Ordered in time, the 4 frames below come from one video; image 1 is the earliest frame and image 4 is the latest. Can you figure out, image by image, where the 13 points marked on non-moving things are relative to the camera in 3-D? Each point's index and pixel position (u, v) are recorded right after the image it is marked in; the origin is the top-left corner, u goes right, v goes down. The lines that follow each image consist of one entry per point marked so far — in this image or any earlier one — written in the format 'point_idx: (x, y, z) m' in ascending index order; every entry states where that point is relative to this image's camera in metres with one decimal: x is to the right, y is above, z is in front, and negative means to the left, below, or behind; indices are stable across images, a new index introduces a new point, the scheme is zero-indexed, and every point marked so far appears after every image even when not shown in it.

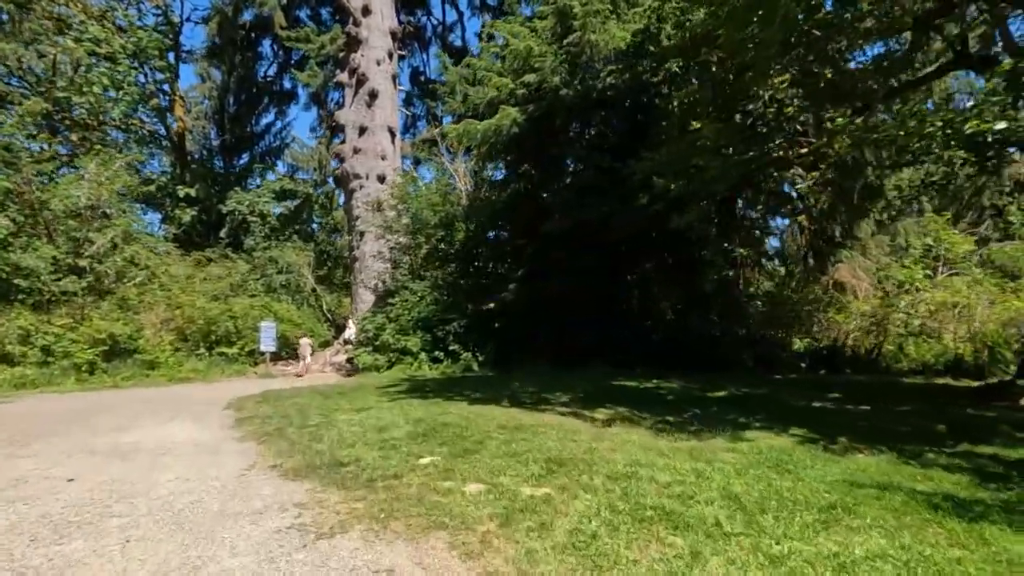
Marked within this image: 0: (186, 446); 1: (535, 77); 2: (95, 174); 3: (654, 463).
0: (-2.8, -1.4, +4.7) m
1: (+0.6, +4.9, +12.3) m
2: (-14.0, +3.8, +17.9) m
3: (+1.0, -1.3, +3.8) m
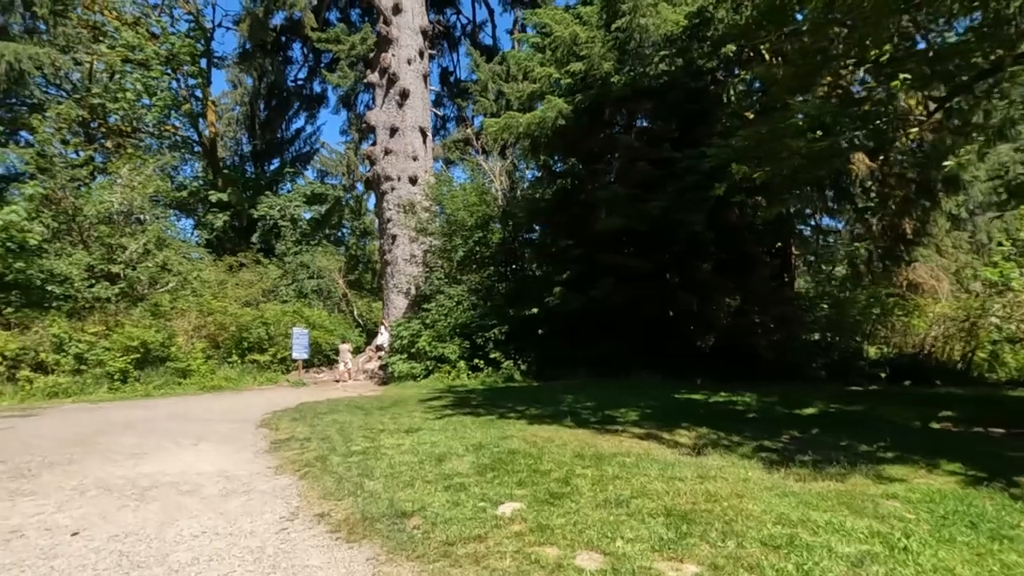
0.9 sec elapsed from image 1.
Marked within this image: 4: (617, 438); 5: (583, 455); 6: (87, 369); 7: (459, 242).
0: (-2.2, -1.4, +4.0) m
1: (+1.5, +4.8, +11.5) m
2: (-12.7, +3.6, +17.8) m
3: (+1.6, -1.3, +2.9) m
4: (+1.1, -1.5, +5.5) m
5: (+0.6, -1.4, +4.5) m
6: (-10.9, -2.1, +13.7) m
7: (-1.4, +1.3, +15.3) m
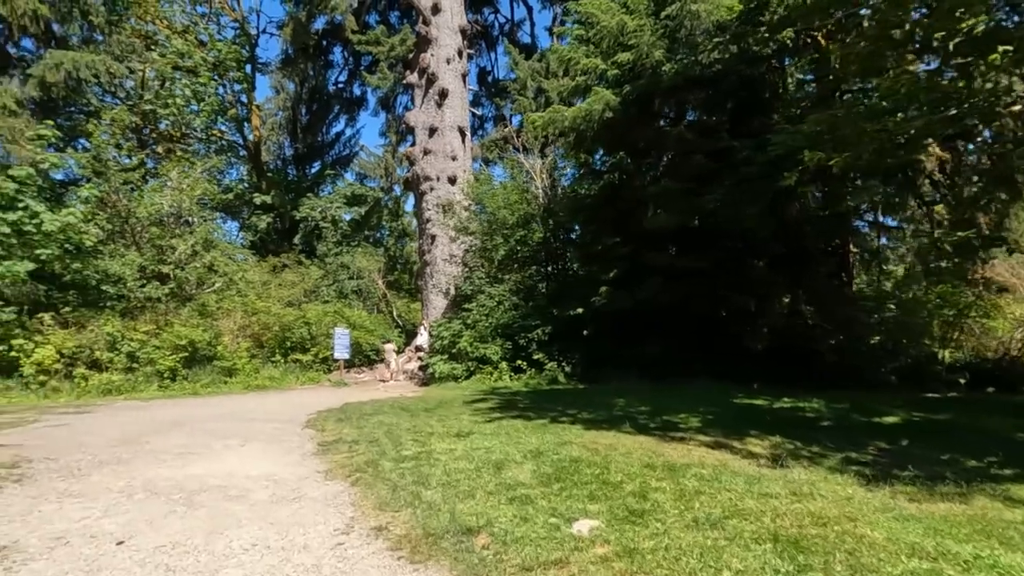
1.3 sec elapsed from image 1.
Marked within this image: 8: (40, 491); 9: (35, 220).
0: (-1.7, -1.4, +3.8) m
1: (+2.4, +4.8, +11.0) m
2: (-11.4, +3.6, +18.2) m
3: (+2.0, -1.2, +2.5) m
4: (+1.6, -1.5, +5.0) m
5: (+1.1, -1.4, +4.2) m
6: (-9.8, -2.1, +14.1) m
7: (-0.3, +1.3, +15.0) m
8: (-3.2, -1.4, +3.6) m
9: (-12.2, +1.7, +13.7) m
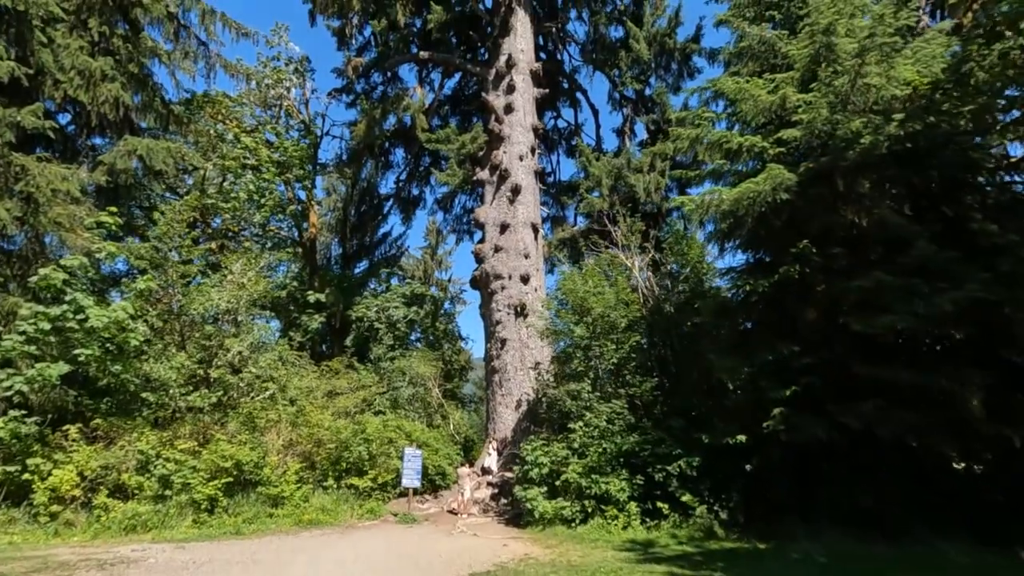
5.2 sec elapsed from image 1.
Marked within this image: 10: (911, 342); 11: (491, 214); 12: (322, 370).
0: (+0.5, -1.9, +1.2) m
1: (+5.0, +2.8, +9.4) m
2: (-8.6, +0.3, +16.7) m
3: (+4.2, -1.5, -0.1) m
4: (+3.9, -2.3, +2.3) m
5: (+3.4, -2.0, +1.5) m
6: (-7.3, -4.4, +11.4) m
7: (+2.4, -1.4, +12.8) m
8: (-0.9, -1.8, +1.1) m
9: (-9.6, -0.6, +11.9) m
10: (+6.6, -0.9, +8.5) m
11: (-0.5, +2.2, +15.5) m
12: (-6.6, -2.8, +18.6) m
